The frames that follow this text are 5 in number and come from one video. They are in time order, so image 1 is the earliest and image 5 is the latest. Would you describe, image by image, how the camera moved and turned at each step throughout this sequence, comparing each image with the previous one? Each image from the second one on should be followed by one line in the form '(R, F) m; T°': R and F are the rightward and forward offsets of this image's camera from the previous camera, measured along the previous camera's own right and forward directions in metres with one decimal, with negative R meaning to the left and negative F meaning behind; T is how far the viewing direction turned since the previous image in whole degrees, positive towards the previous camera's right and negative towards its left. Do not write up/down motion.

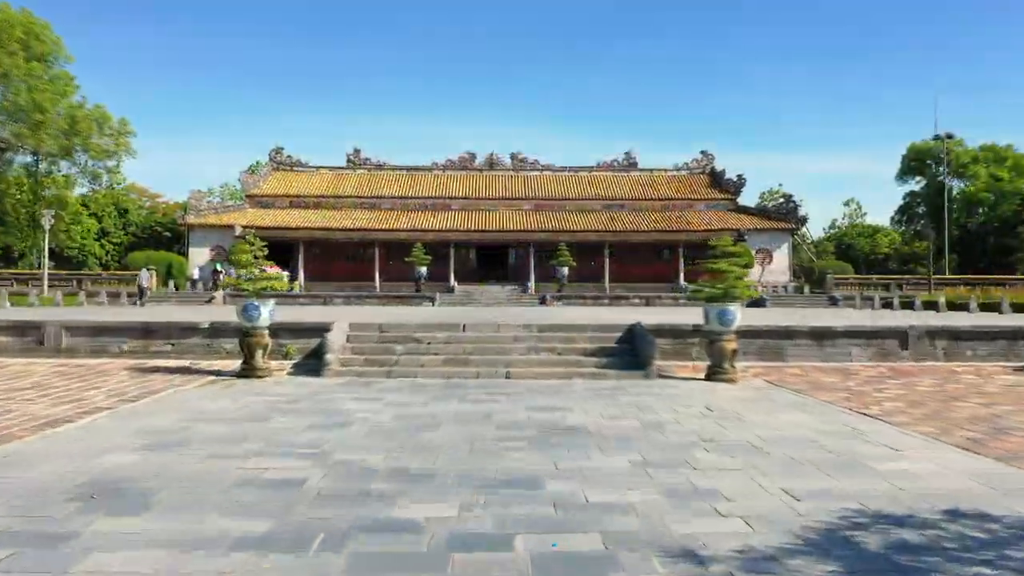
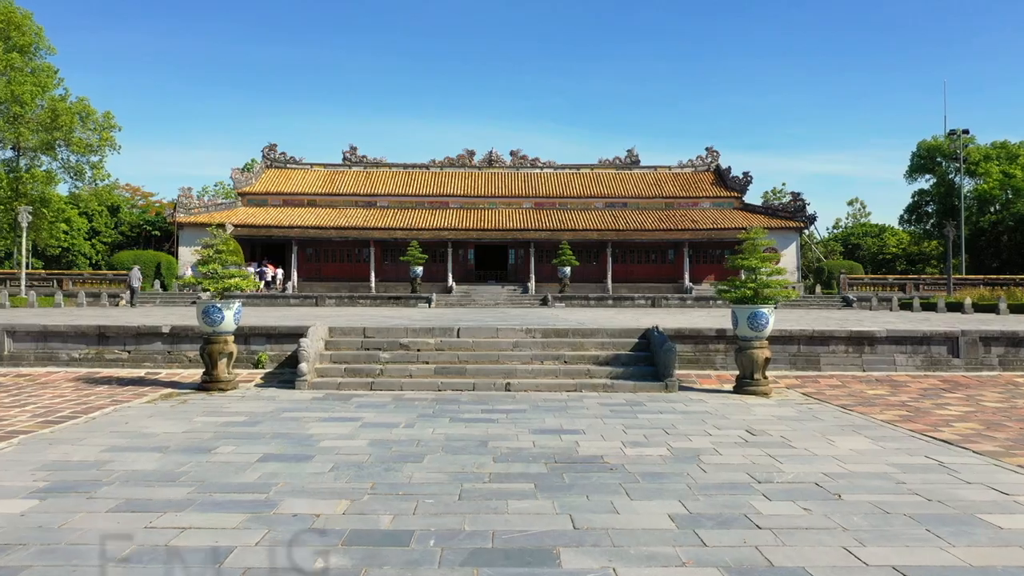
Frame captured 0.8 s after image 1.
(0.0, +1.0) m; 0°
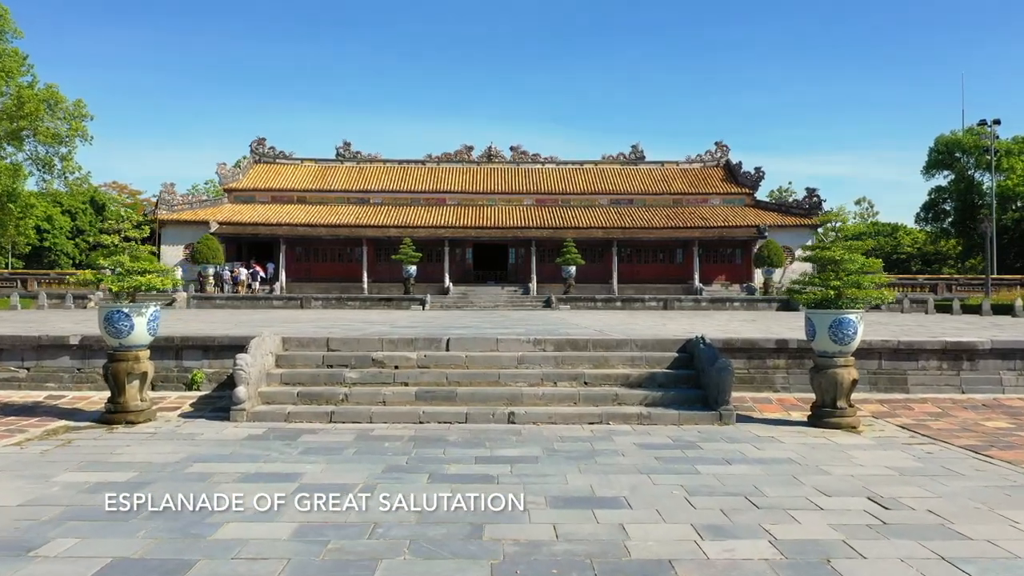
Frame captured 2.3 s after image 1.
(0.0, +1.8) m; 0°
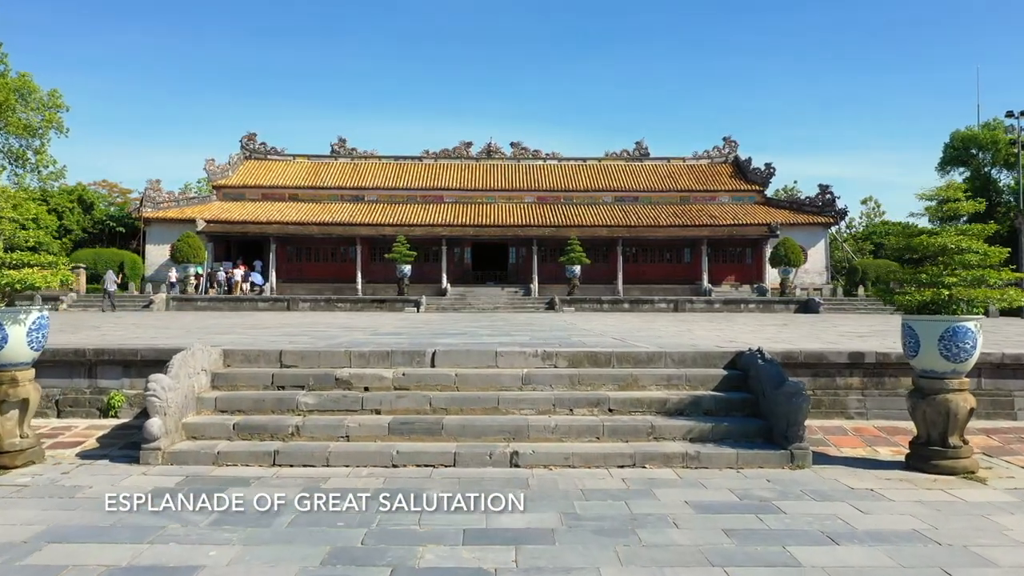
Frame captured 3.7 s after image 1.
(0.0, +1.4) m; 0°
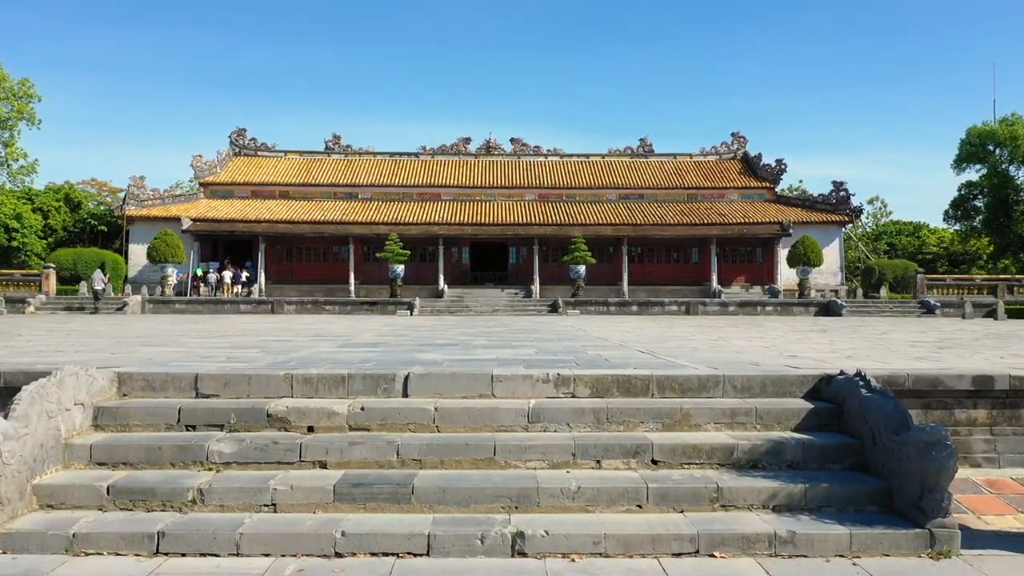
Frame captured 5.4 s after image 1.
(0.0, +1.4) m; 0°
